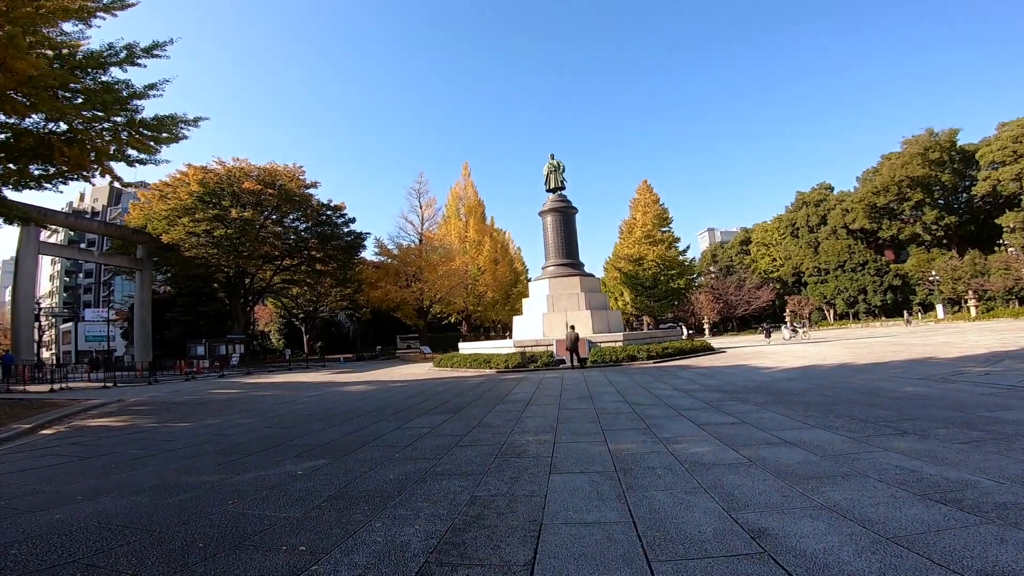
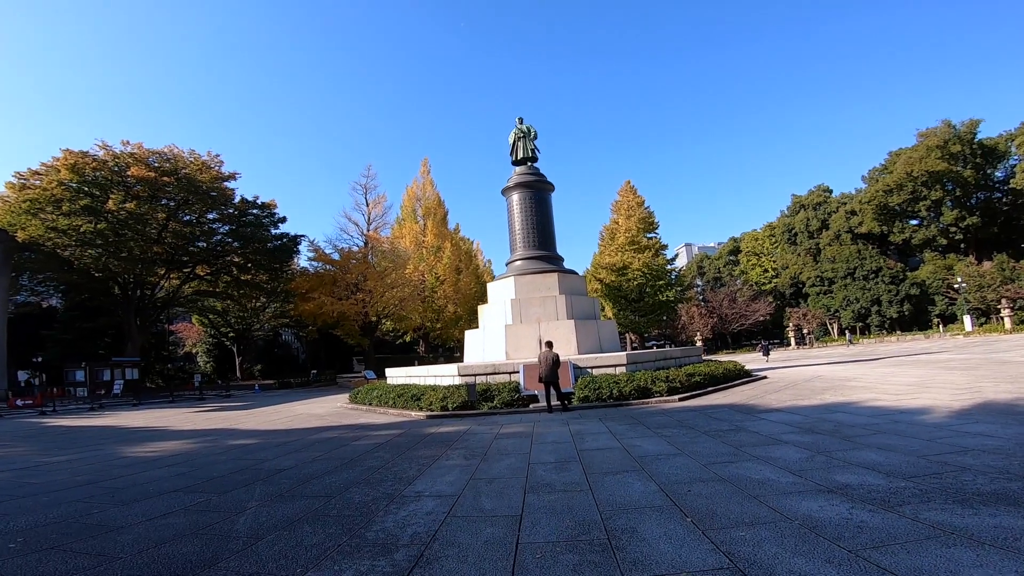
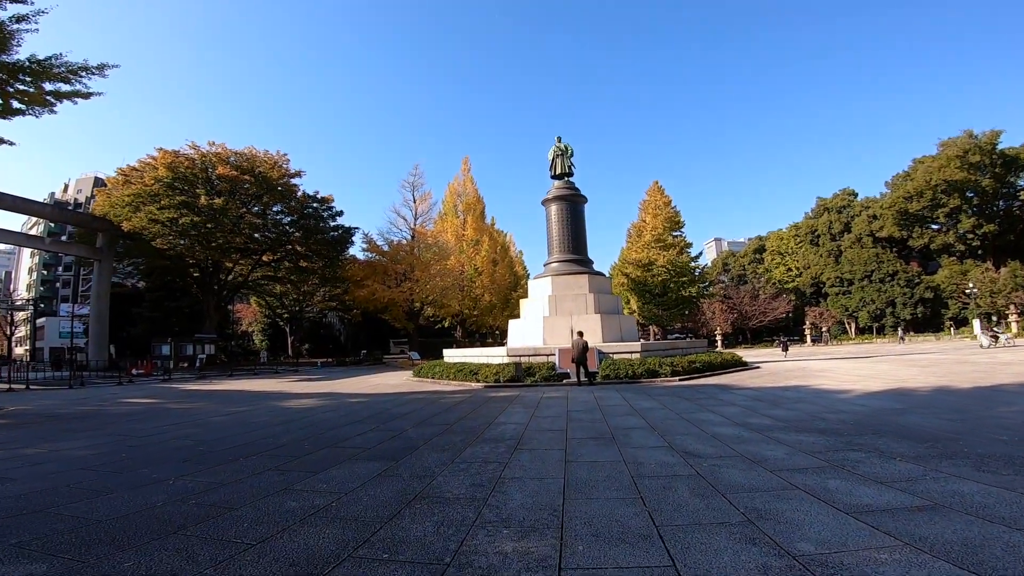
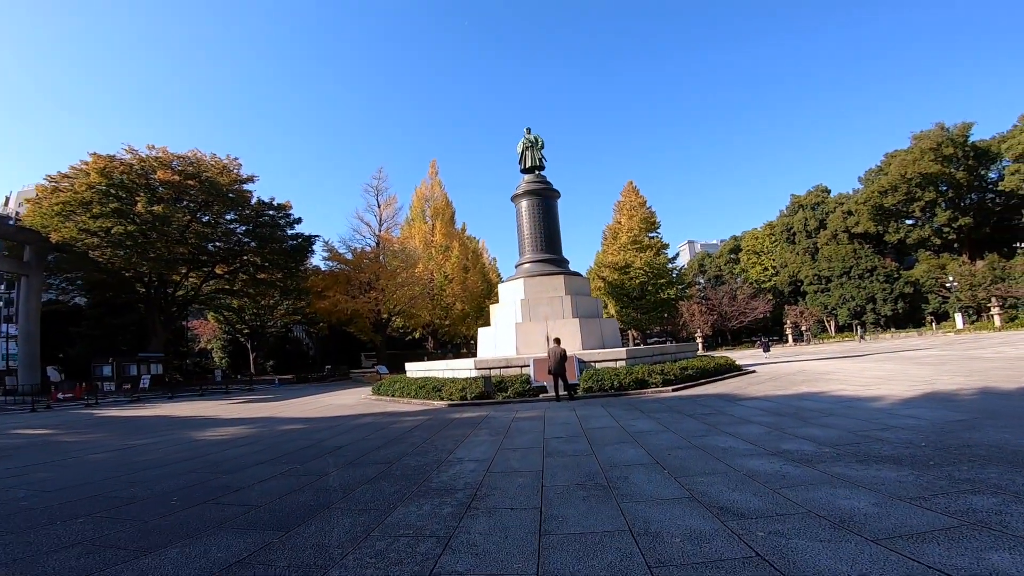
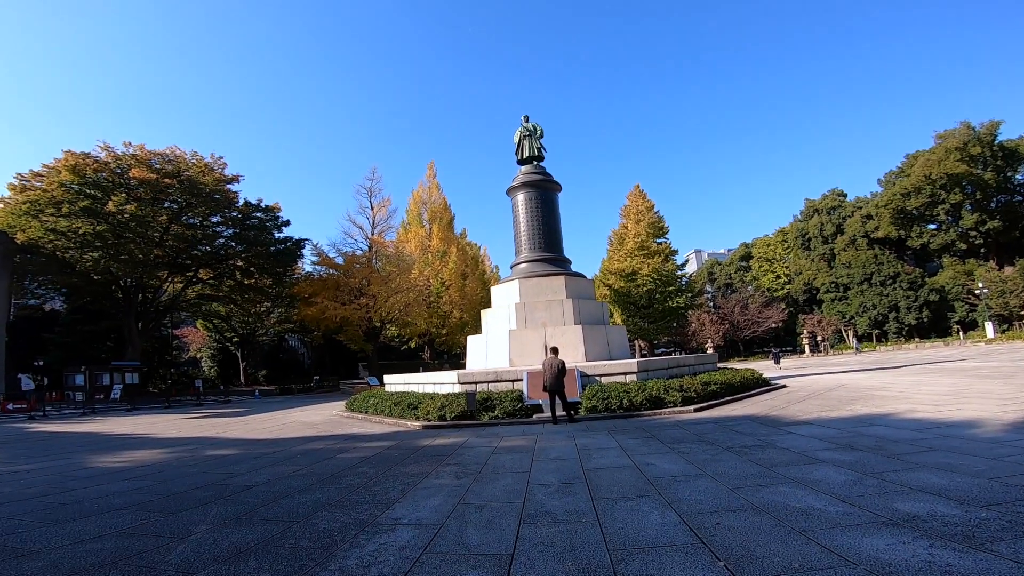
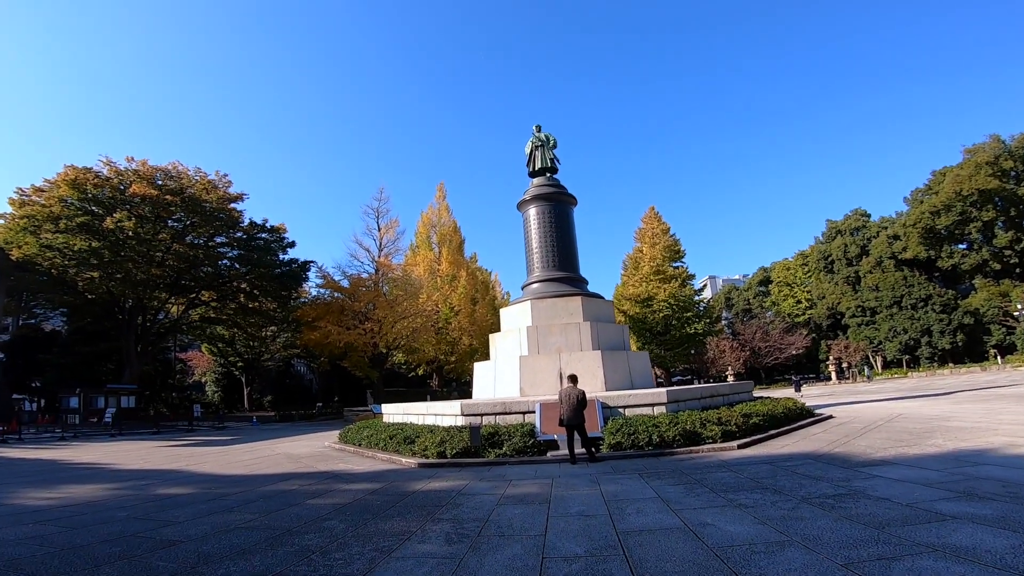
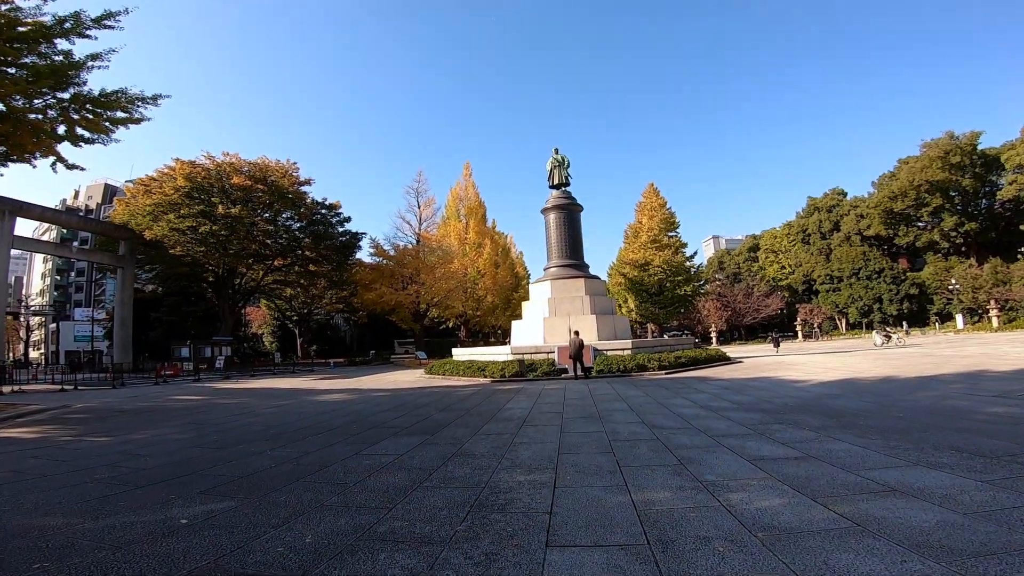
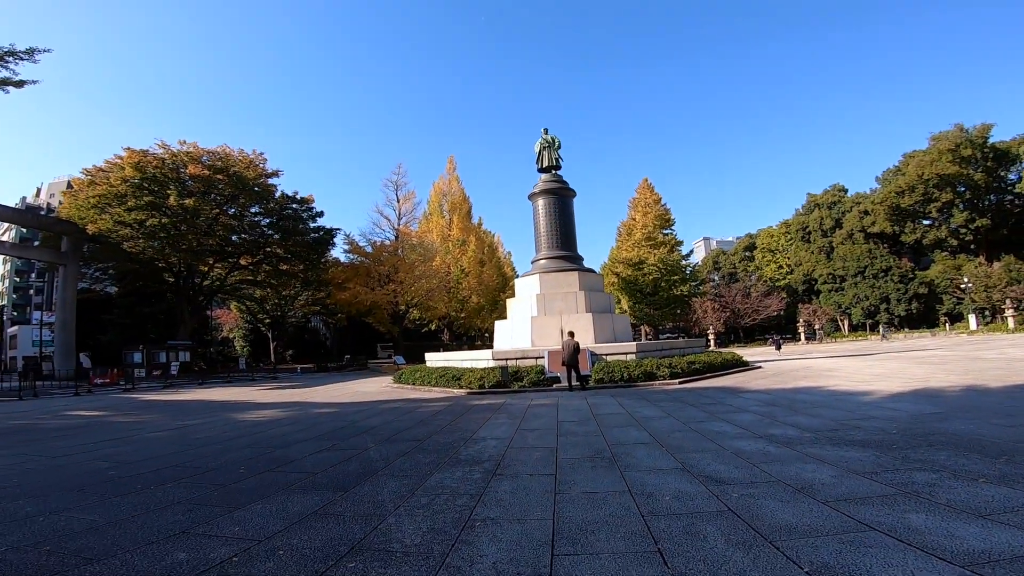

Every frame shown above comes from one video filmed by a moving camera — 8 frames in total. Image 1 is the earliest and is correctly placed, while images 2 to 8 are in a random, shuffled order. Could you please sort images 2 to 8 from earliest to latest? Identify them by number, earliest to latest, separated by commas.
7, 3, 8, 4, 2, 5, 6
